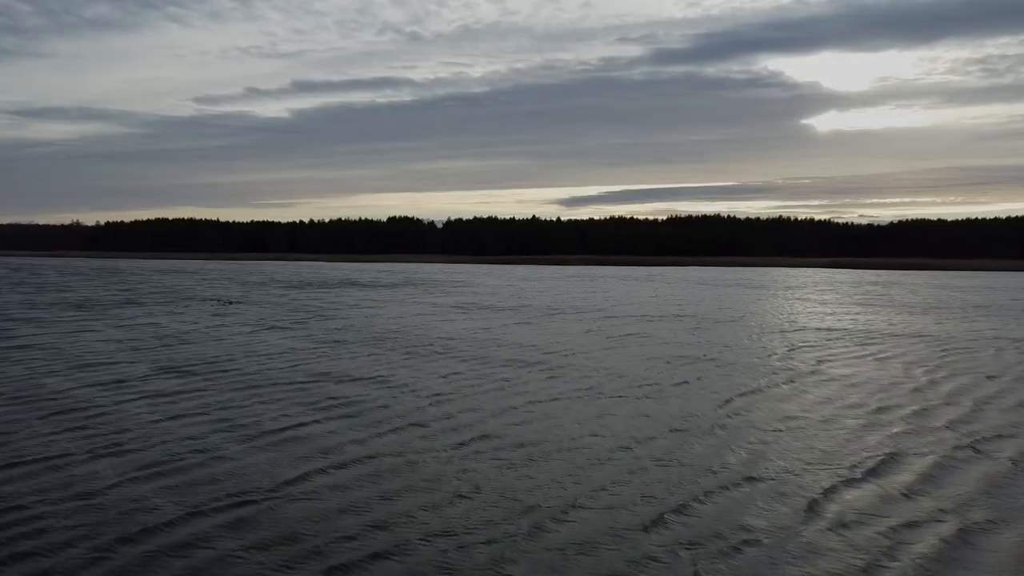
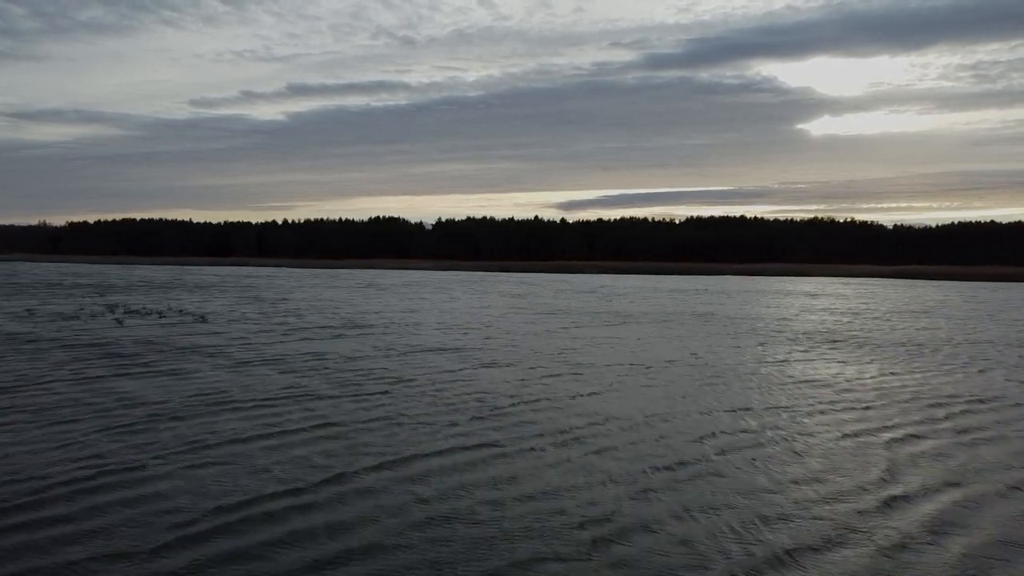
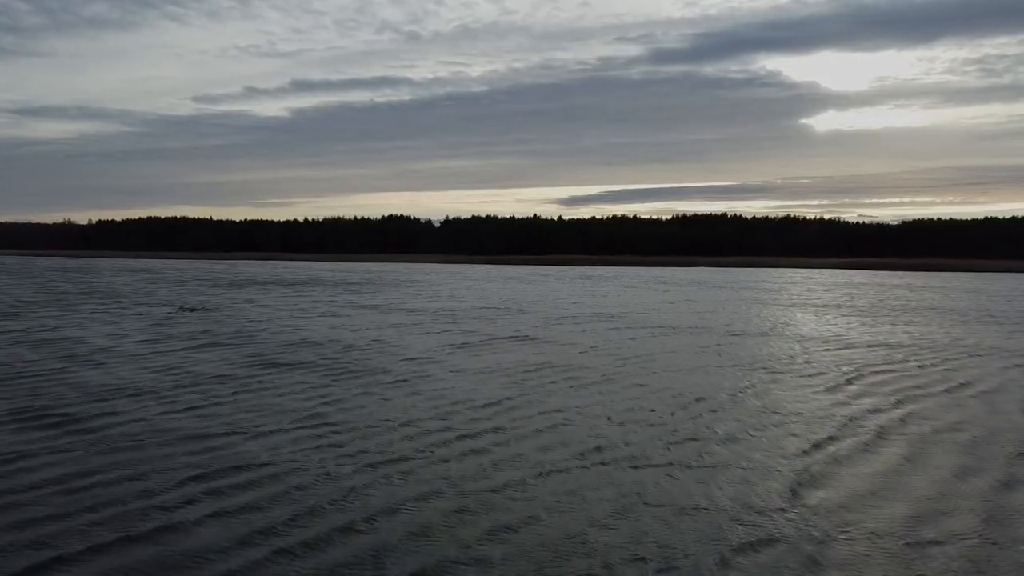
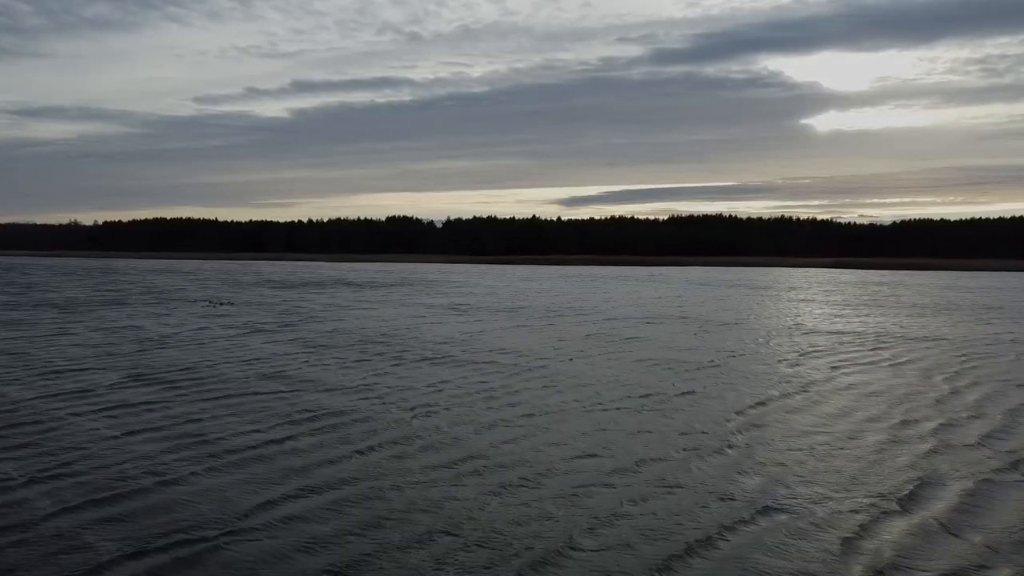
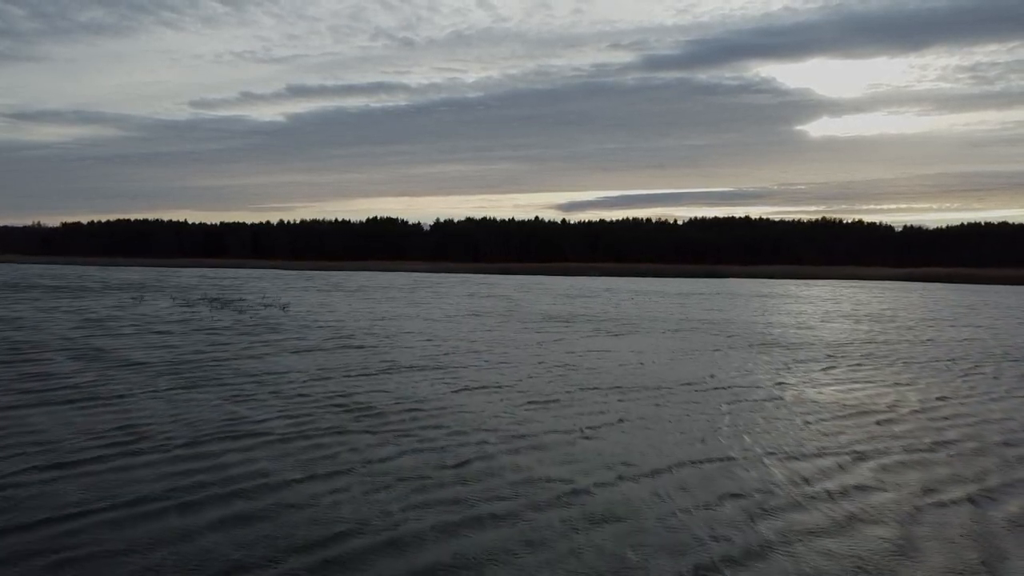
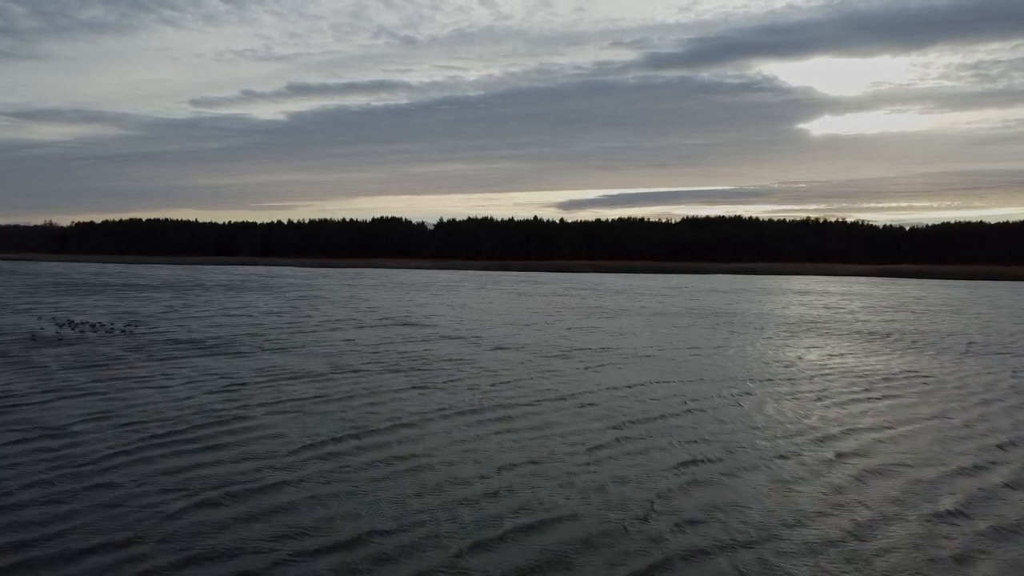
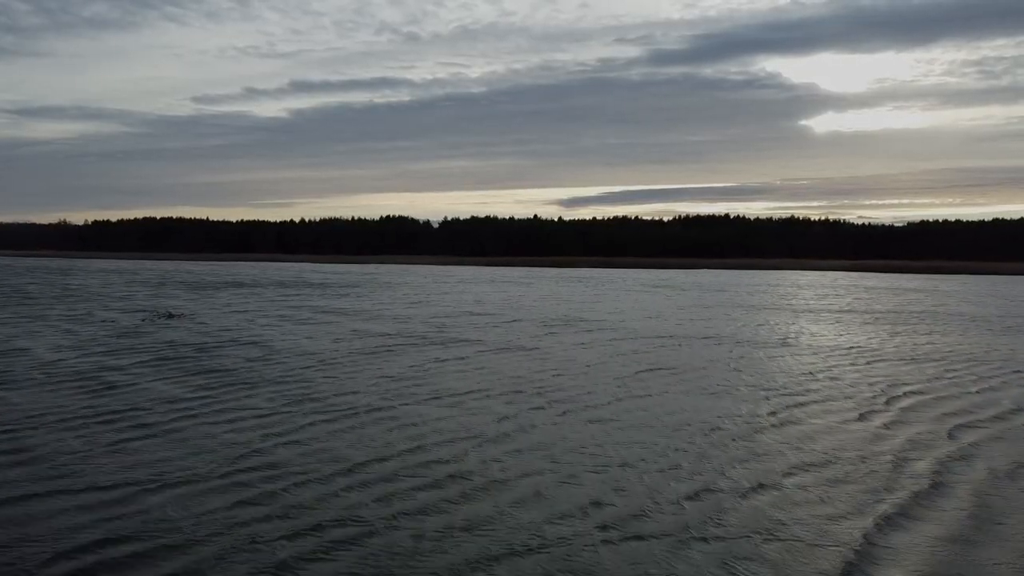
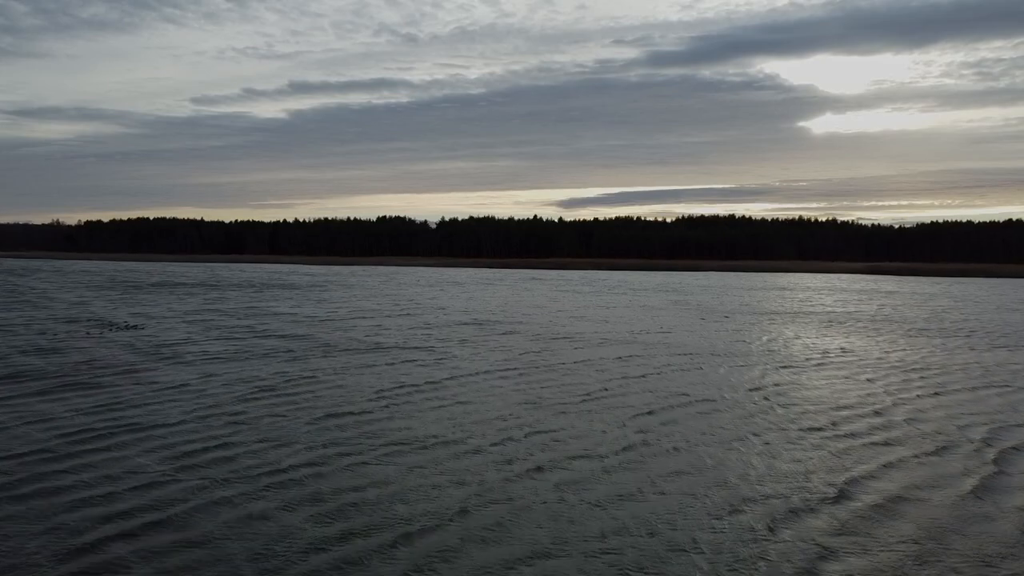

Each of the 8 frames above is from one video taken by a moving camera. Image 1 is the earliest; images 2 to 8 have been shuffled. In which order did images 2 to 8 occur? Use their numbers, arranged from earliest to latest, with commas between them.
4, 3, 7, 8, 6, 2, 5
